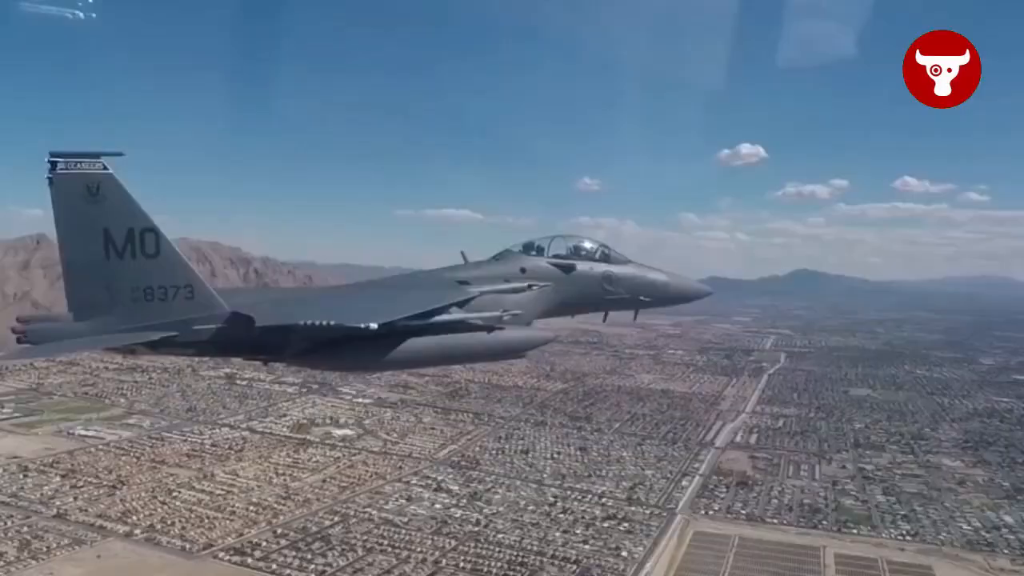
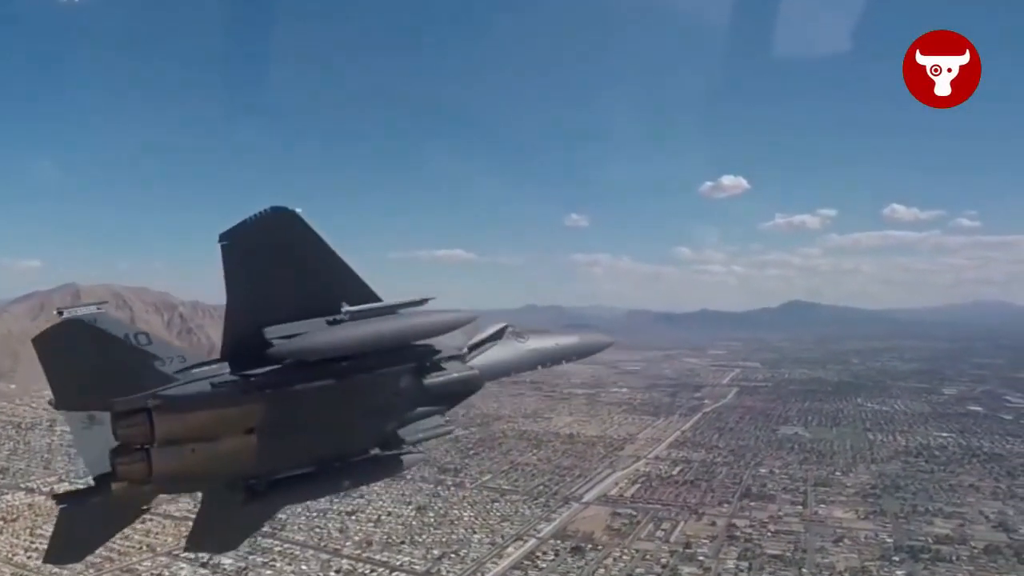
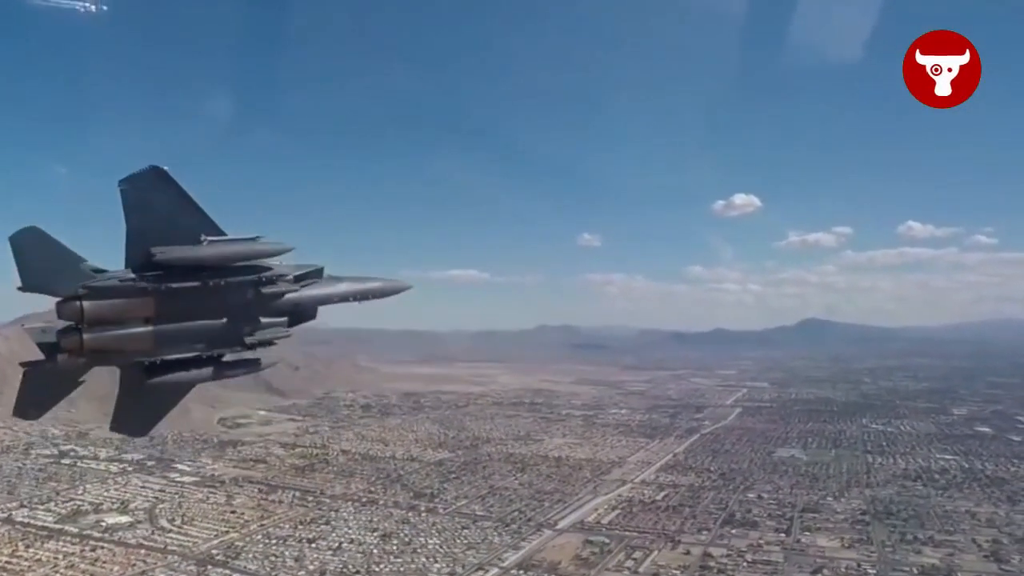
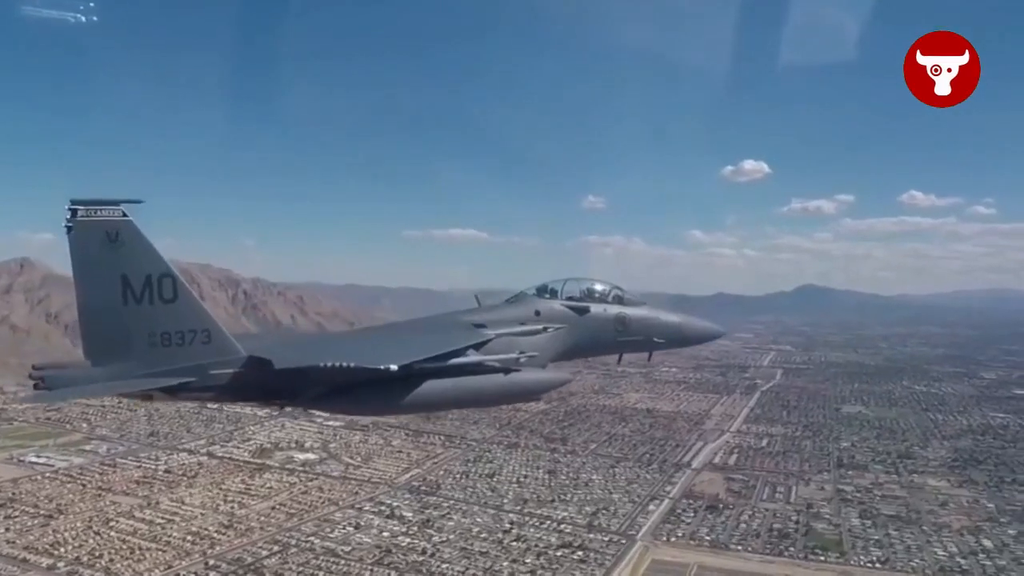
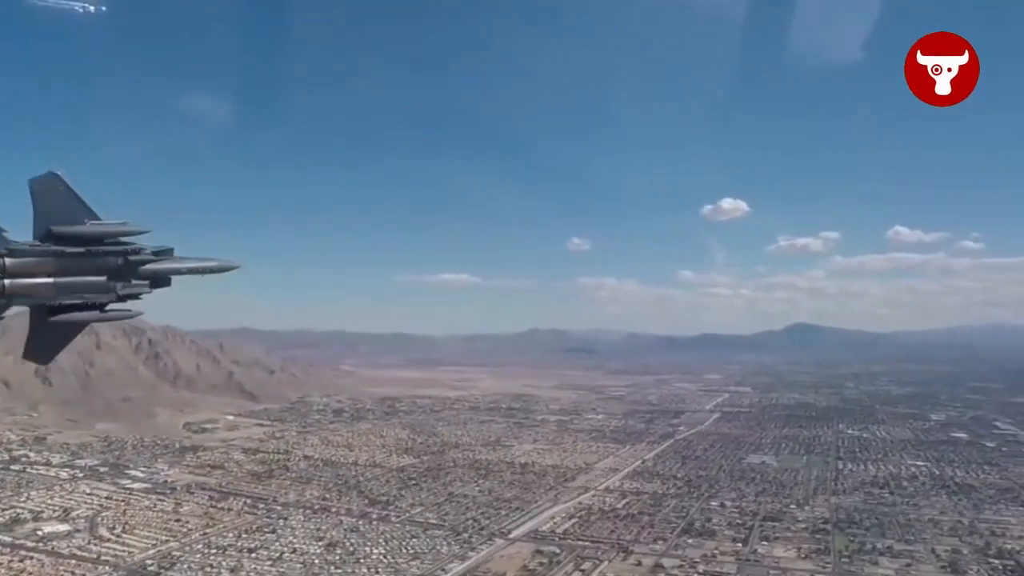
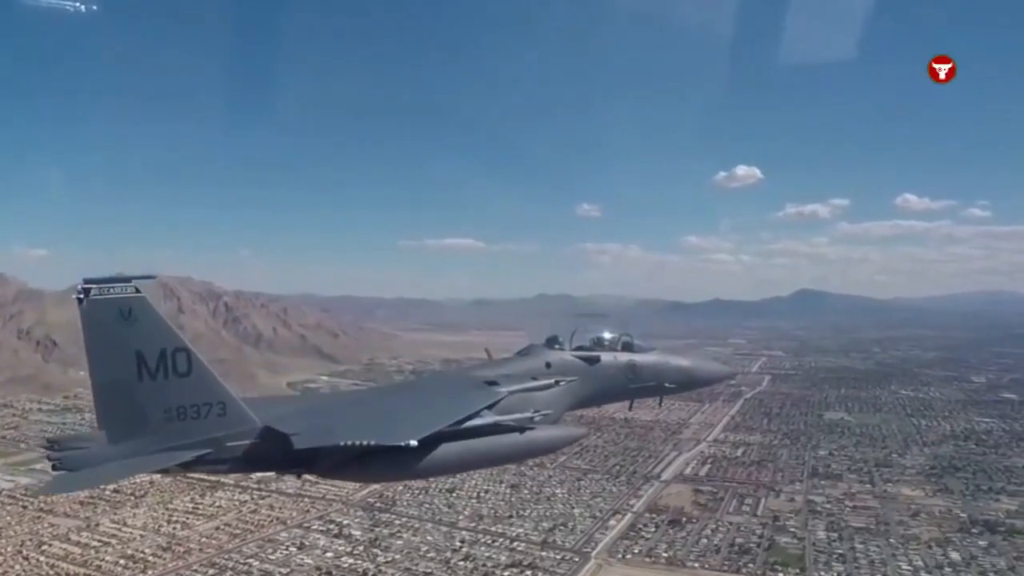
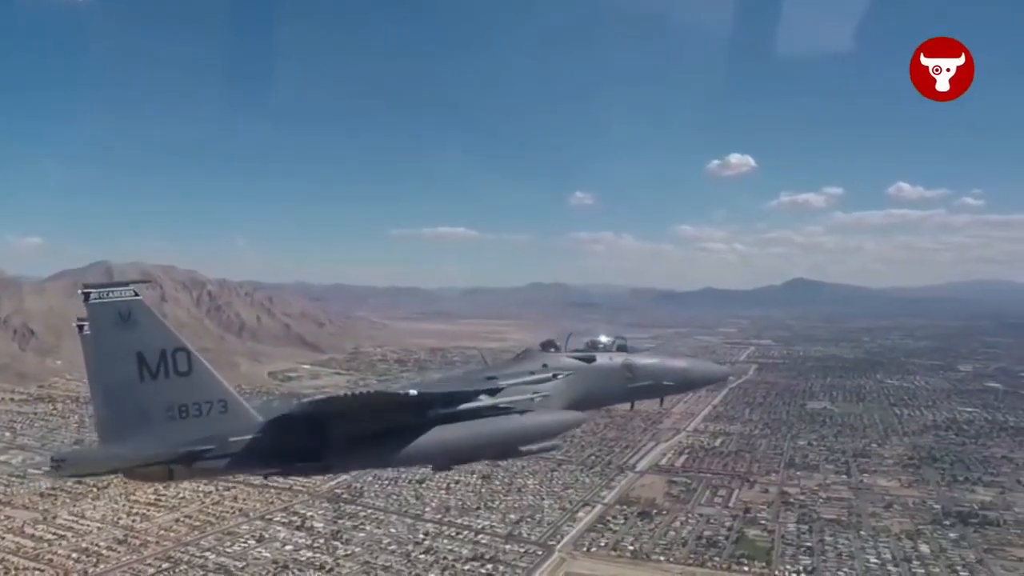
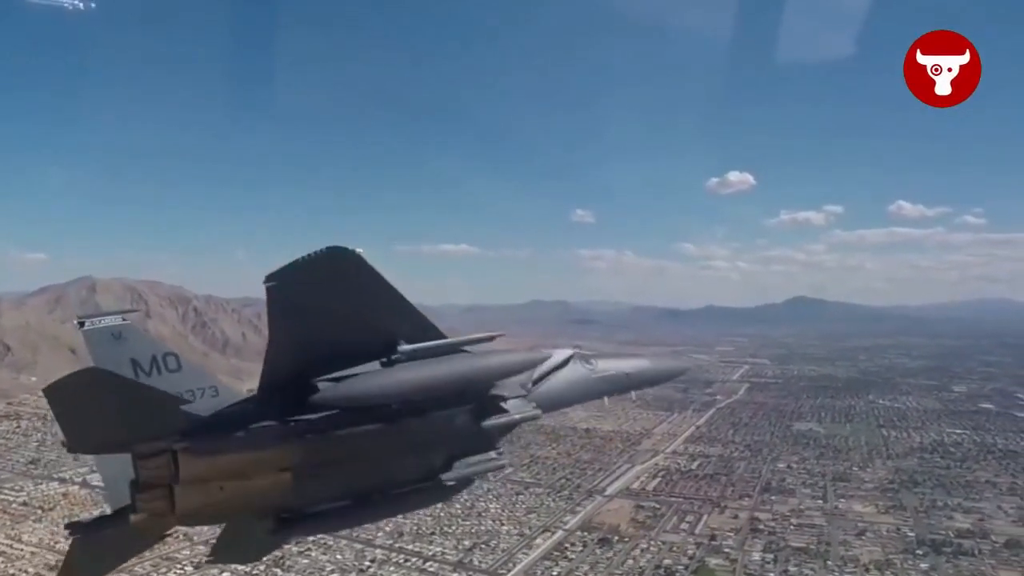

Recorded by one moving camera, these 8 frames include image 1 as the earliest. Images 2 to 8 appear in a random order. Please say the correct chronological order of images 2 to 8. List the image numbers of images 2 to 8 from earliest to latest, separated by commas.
4, 6, 7, 8, 2, 3, 5
